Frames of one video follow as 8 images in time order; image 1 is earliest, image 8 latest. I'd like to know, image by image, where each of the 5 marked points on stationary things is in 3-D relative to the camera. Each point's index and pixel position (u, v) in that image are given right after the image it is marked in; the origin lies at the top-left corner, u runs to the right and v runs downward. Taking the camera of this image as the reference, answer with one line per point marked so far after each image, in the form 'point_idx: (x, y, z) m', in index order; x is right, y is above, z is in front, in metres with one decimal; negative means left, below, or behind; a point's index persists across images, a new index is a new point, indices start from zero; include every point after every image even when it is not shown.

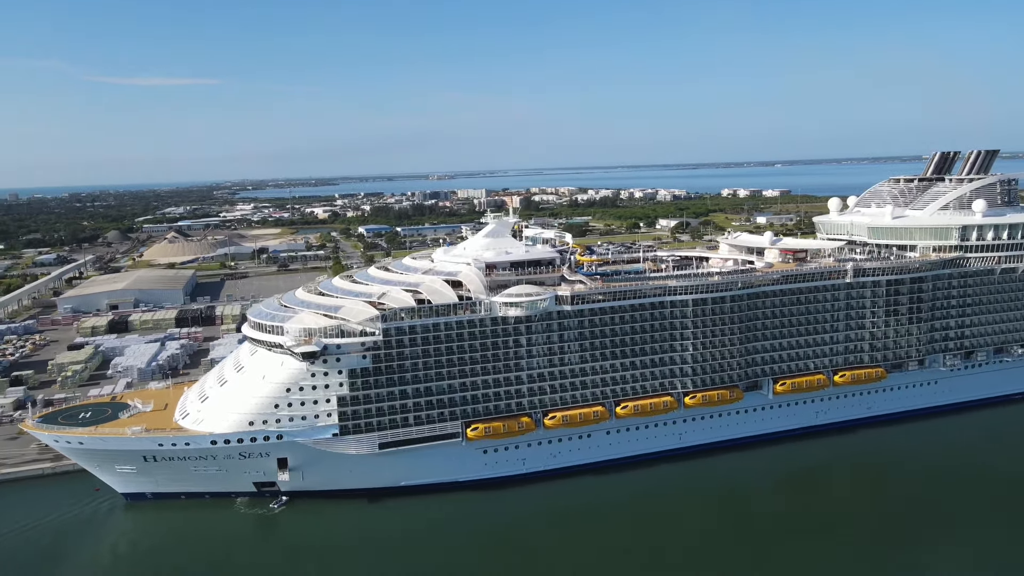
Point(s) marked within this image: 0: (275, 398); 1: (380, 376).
0: (-6.6, -3.0, +17.0) m
1: (-3.7, -2.5, +17.6) m
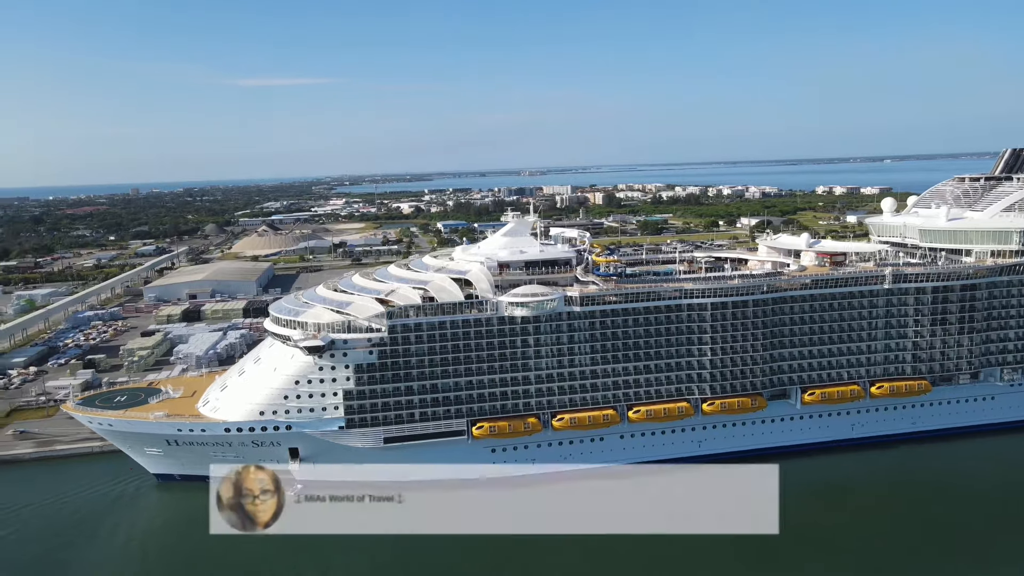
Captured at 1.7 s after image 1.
0: (-6.6, -2.9, +17.7) m
1: (-3.7, -2.5, +18.0) m
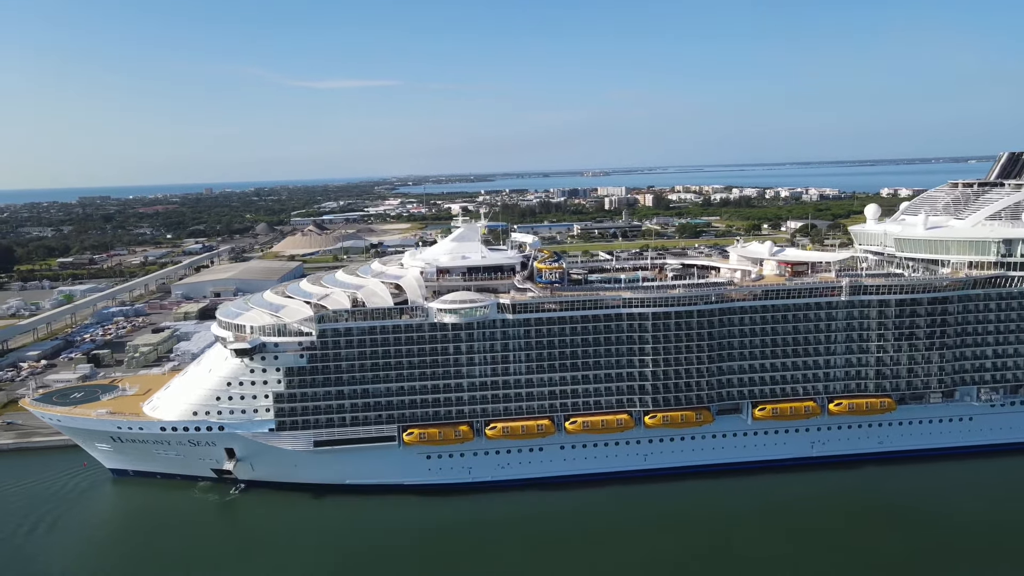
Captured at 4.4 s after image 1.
0: (-8.7, -3.0, +18.1) m
1: (-5.8, -2.6, +18.1) m
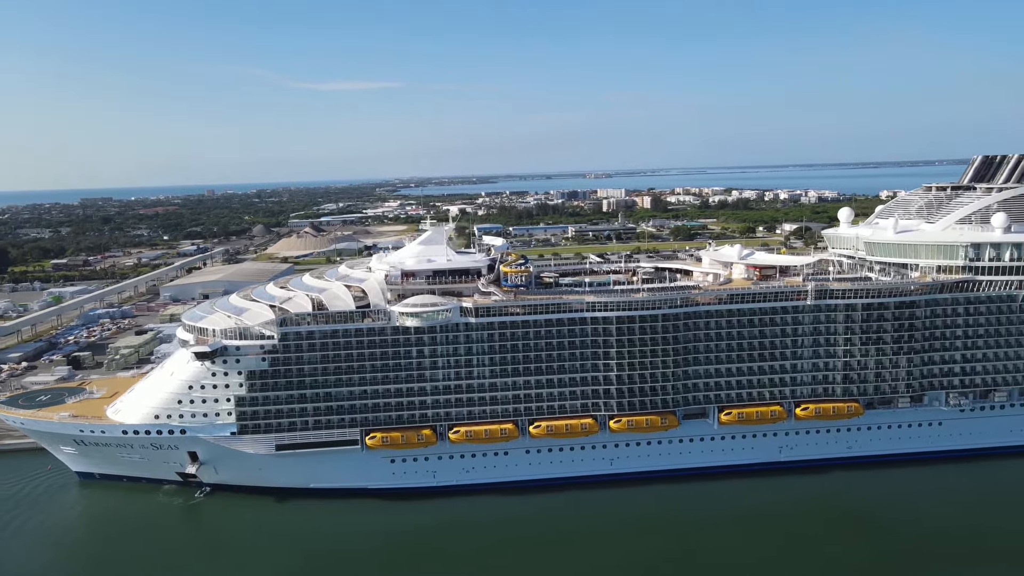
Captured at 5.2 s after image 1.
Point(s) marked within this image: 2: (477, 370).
0: (-9.8, -3.1, +18.1) m
1: (-6.9, -2.7, +18.1) m
2: (-1.1, -2.5, +18.5) m
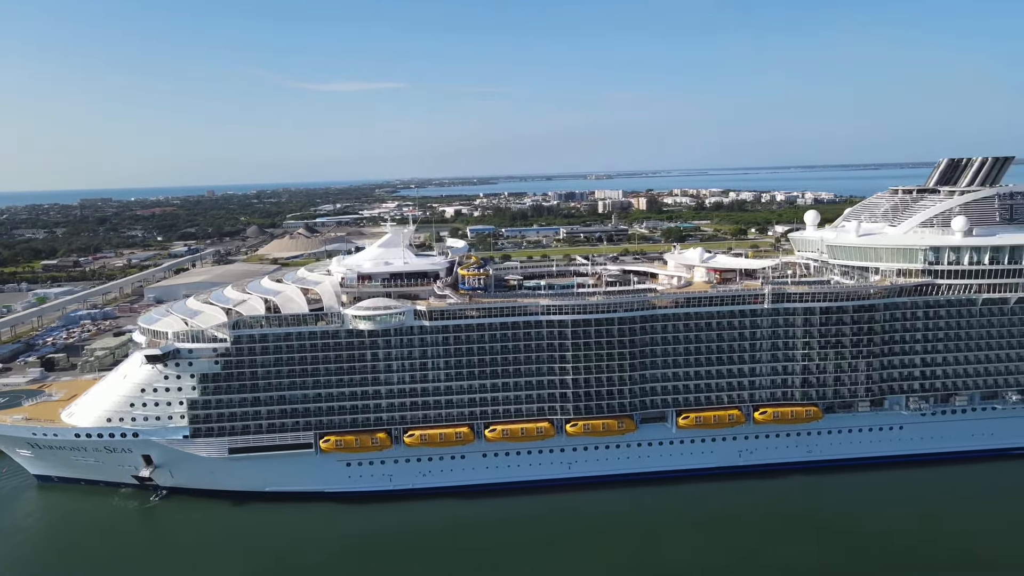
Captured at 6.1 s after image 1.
0: (-11.1, -3.2, +18.0) m
1: (-8.2, -2.8, +18.0) m
2: (-2.4, -2.5, +18.4) m
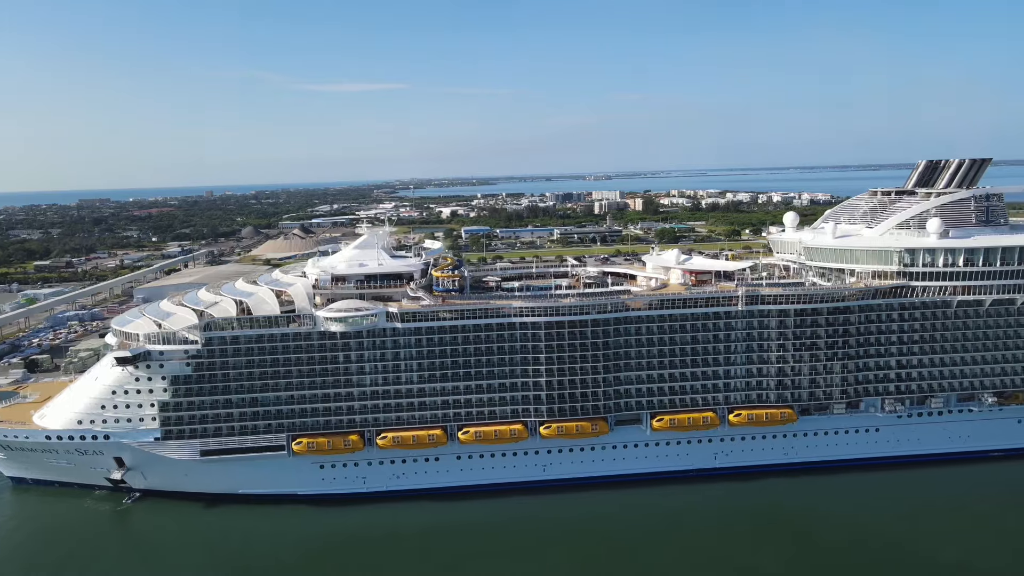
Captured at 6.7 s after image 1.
0: (-11.9, -3.2, +17.9) m
1: (-9.0, -2.8, +17.9) m
2: (-3.2, -2.6, +18.4) m
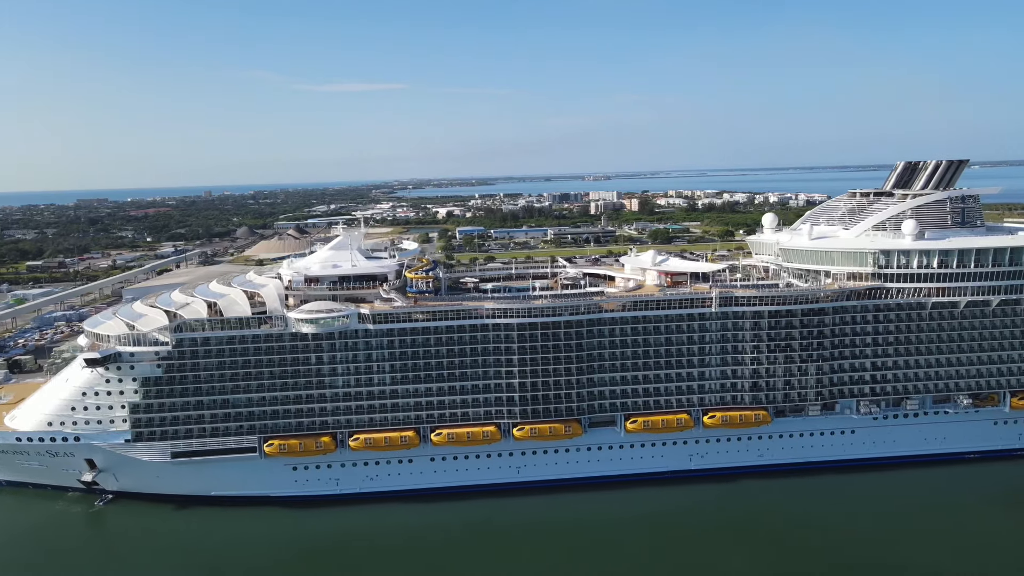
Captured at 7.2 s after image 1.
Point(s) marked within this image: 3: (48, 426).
0: (-12.7, -3.3, +17.8) m
1: (-9.8, -2.9, +17.9) m
2: (-4.0, -2.6, +18.3) m
3: (-13.5, -4.0, +17.9) m
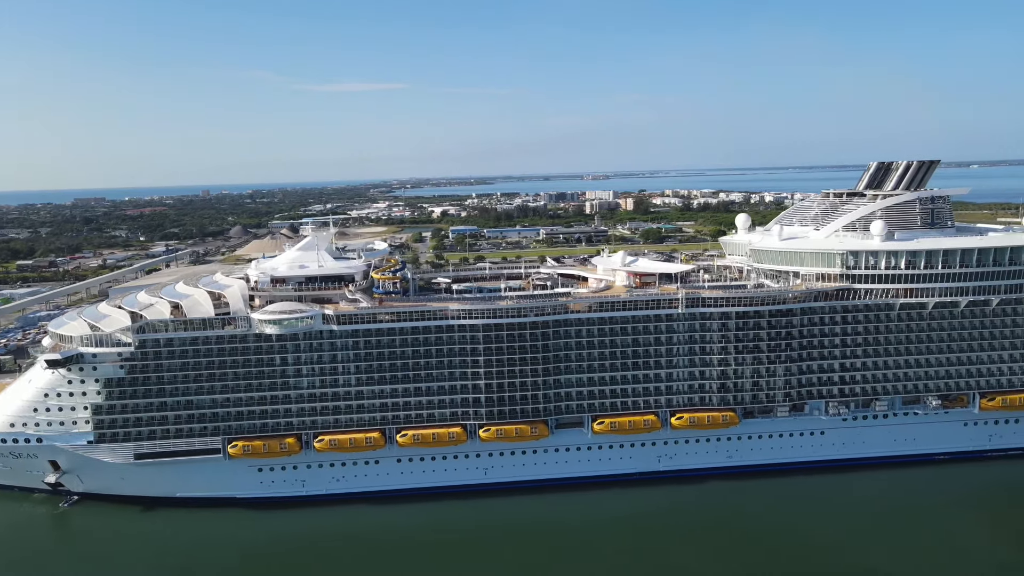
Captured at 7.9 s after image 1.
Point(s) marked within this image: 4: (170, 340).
0: (-13.7, -3.3, +17.7) m
1: (-10.8, -2.9, +17.8) m
2: (-5.0, -2.7, +18.2) m
3: (-14.5, -4.0, +17.8) m
4: (-9.8, -1.5, +17.8) m
